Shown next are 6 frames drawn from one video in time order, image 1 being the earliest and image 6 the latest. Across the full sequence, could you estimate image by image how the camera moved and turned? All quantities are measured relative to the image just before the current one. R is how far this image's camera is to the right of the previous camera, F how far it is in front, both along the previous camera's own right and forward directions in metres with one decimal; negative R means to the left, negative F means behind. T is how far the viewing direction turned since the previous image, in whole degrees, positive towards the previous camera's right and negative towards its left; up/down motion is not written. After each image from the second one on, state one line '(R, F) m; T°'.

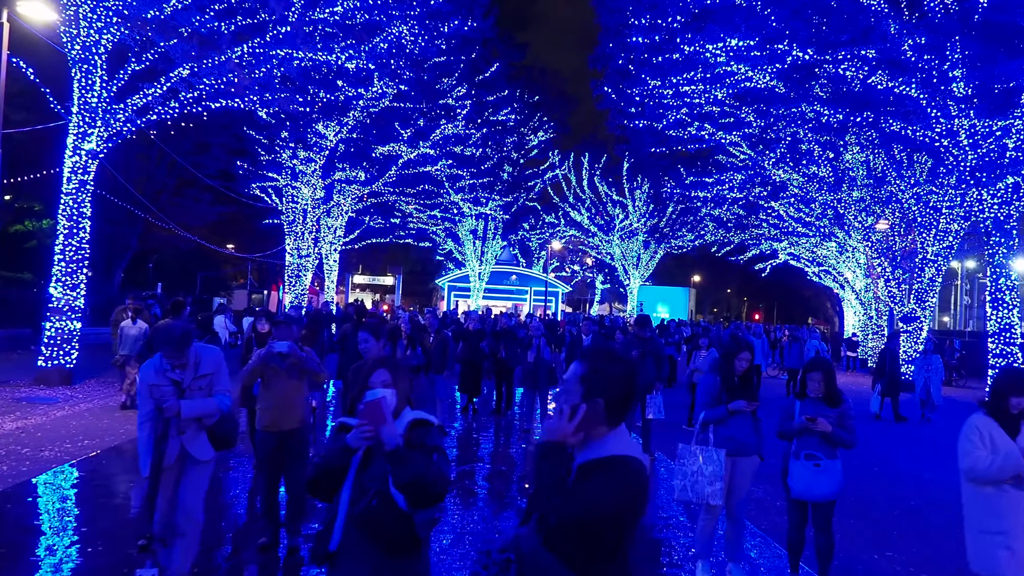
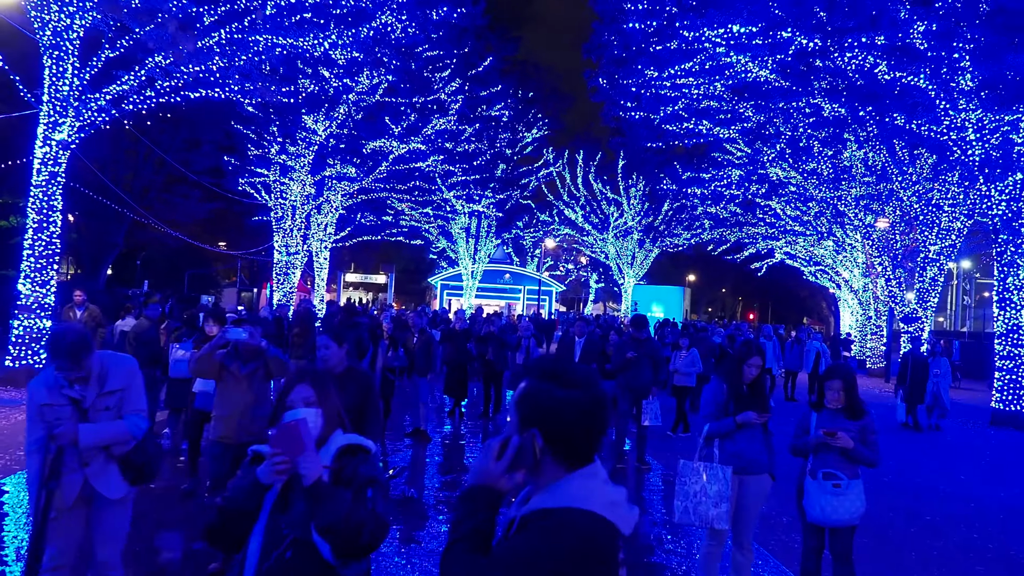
(0.0, +0.6) m; 0°
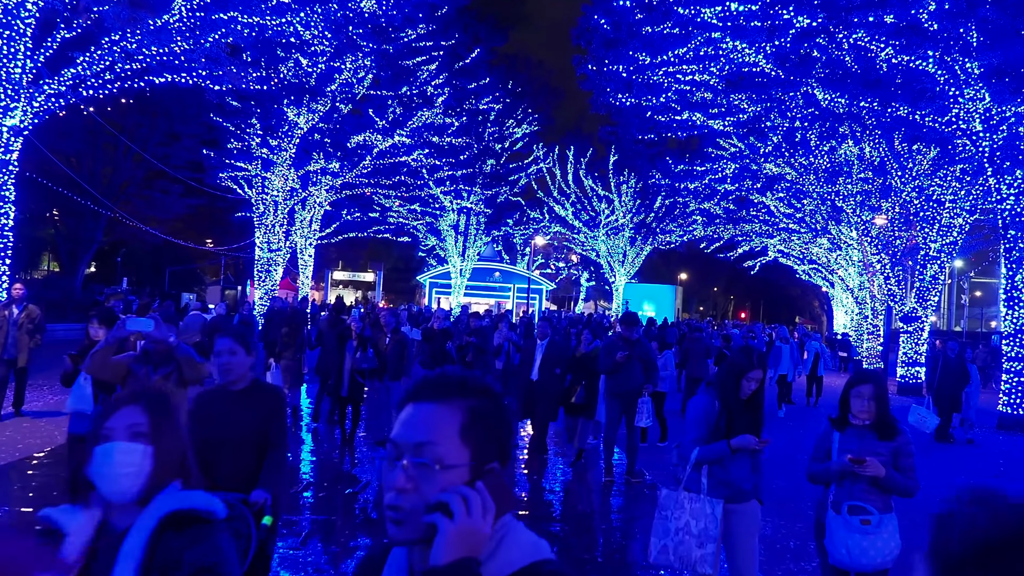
(+0.1, +0.8) m; 0°
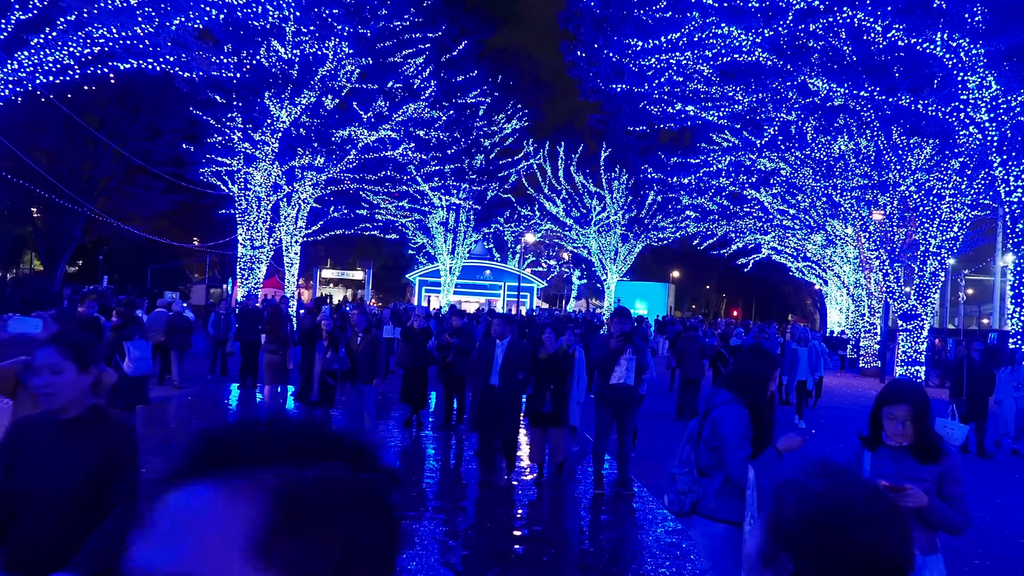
(+0.1, +0.7) m; 0°
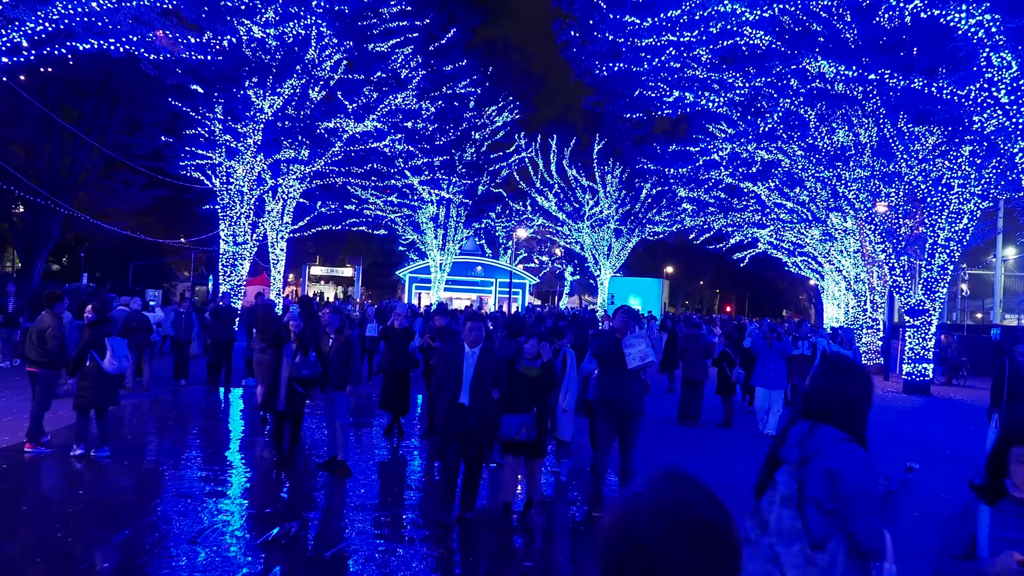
(0.0, +1.0) m; 0°
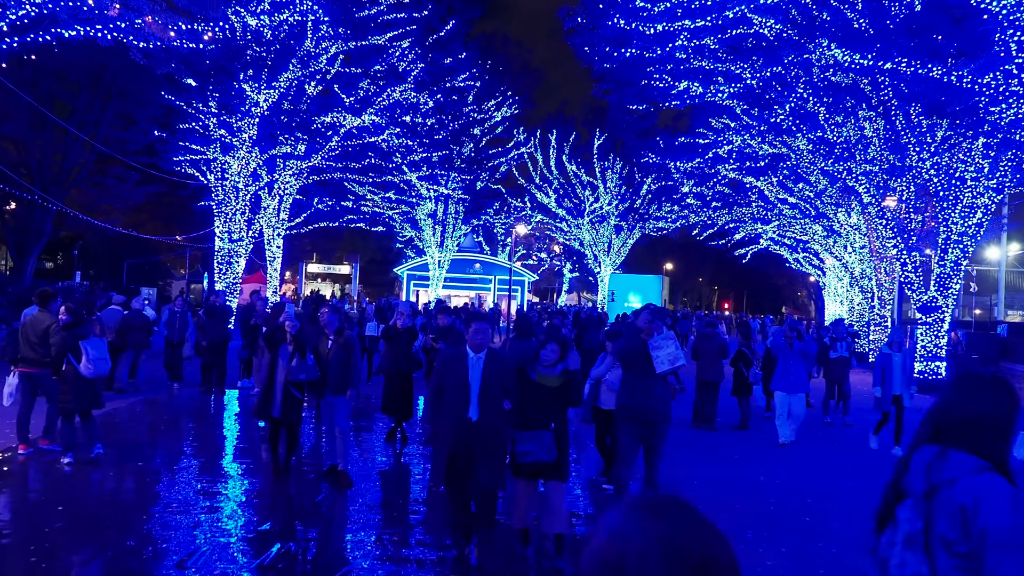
(-0.1, +0.6) m; 0°
